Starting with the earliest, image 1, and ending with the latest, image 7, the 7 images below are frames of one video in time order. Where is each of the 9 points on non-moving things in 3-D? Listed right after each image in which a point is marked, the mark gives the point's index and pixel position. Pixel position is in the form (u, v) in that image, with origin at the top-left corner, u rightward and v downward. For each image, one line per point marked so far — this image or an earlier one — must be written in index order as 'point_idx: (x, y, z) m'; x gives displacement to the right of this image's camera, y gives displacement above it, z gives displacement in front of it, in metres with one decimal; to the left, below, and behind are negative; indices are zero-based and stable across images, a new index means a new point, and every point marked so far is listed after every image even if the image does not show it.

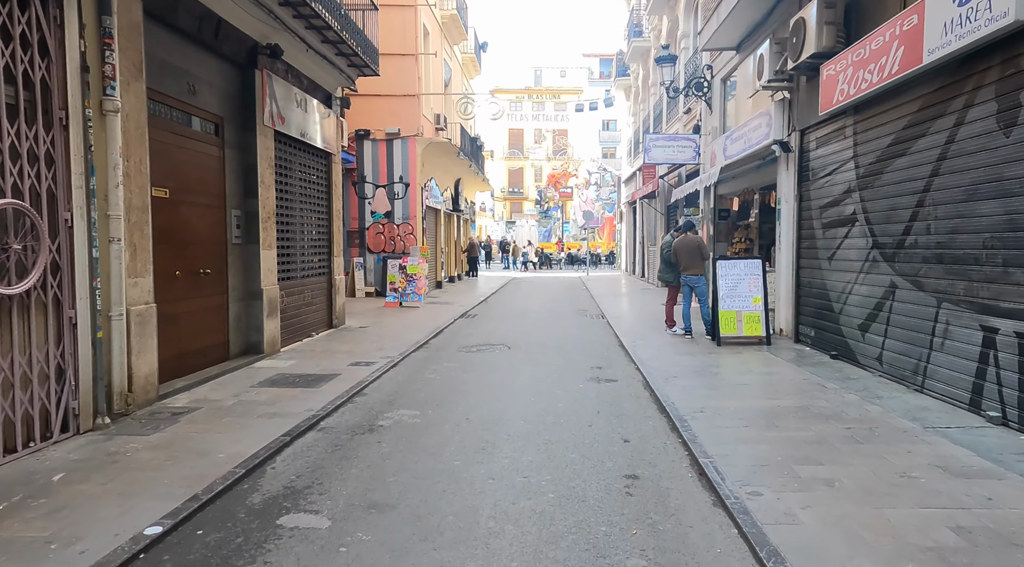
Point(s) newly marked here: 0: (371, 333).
0: (-2.5, -0.9, +13.2) m
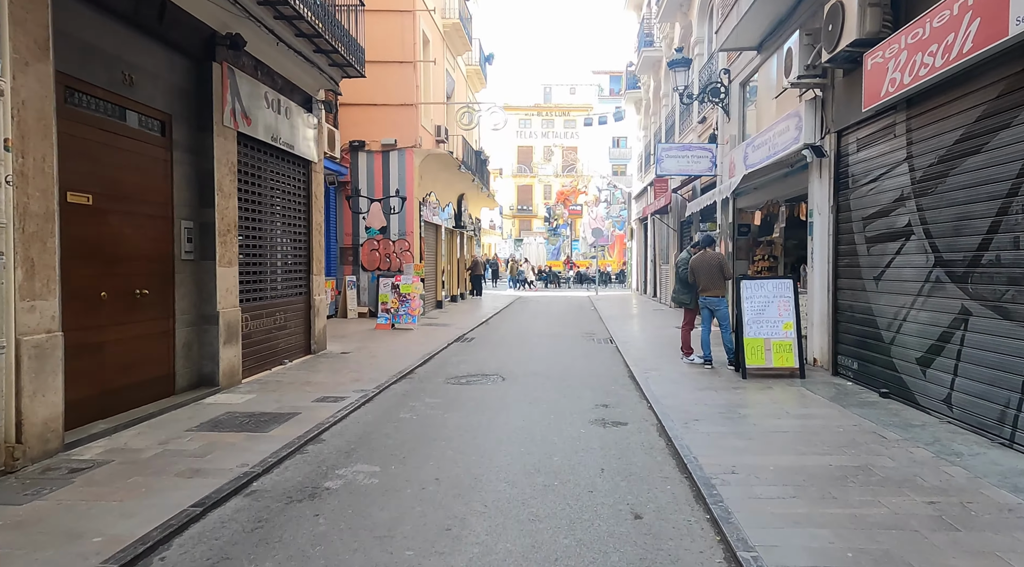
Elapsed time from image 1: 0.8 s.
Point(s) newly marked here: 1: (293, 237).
0: (-2.5, -1.2, +11.9) m
1: (-3.4, +0.7, +11.7) m
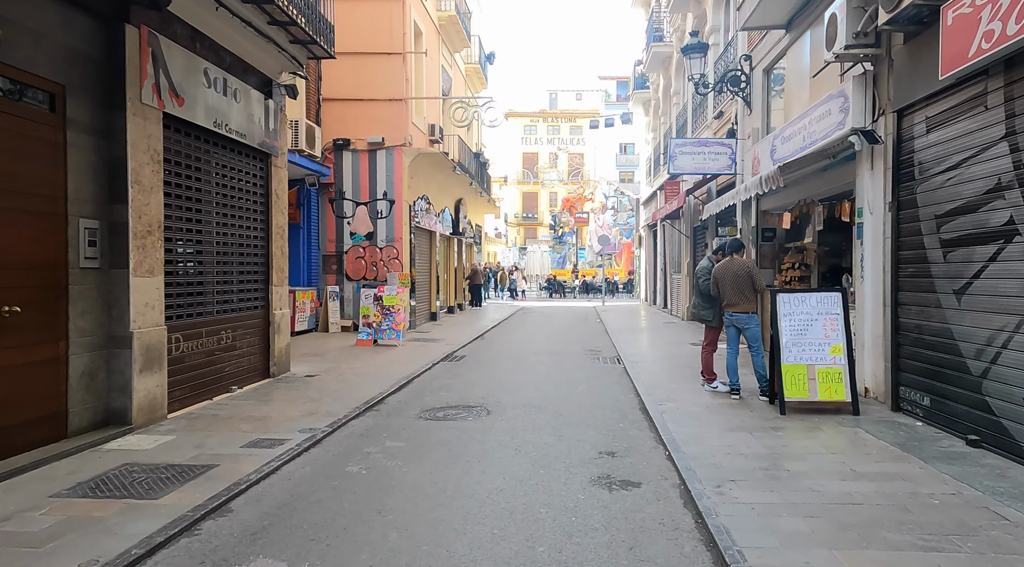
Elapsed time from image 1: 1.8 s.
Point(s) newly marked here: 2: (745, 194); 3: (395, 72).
0: (-2.7, -1.4, +10.2) m
1: (-3.5, +0.6, +10.0) m
2: (+3.7, +1.4, +12.2) m
3: (-2.9, +5.2, +18.7) m
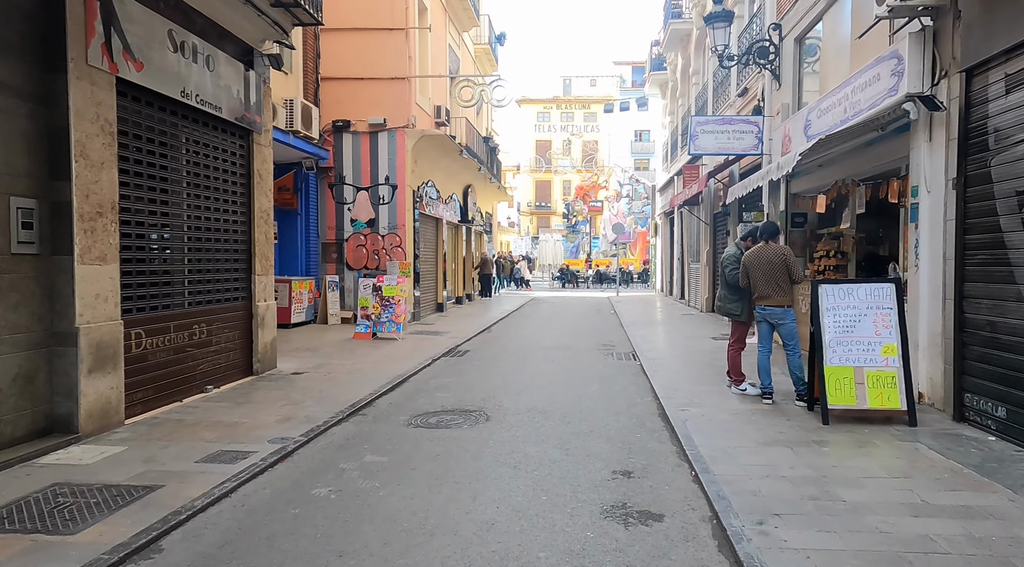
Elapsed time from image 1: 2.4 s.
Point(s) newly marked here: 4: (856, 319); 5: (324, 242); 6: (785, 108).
0: (-2.6, -1.2, +9.3) m
1: (-3.5, +0.7, +9.1) m
2: (+3.8, +1.6, +11.1) m
3: (-2.7, +5.5, +17.7) m
4: (+3.0, -0.3, +6.5) m
5: (-4.4, +1.0, +17.7) m
6: (+4.5, +2.9, +12.4) m
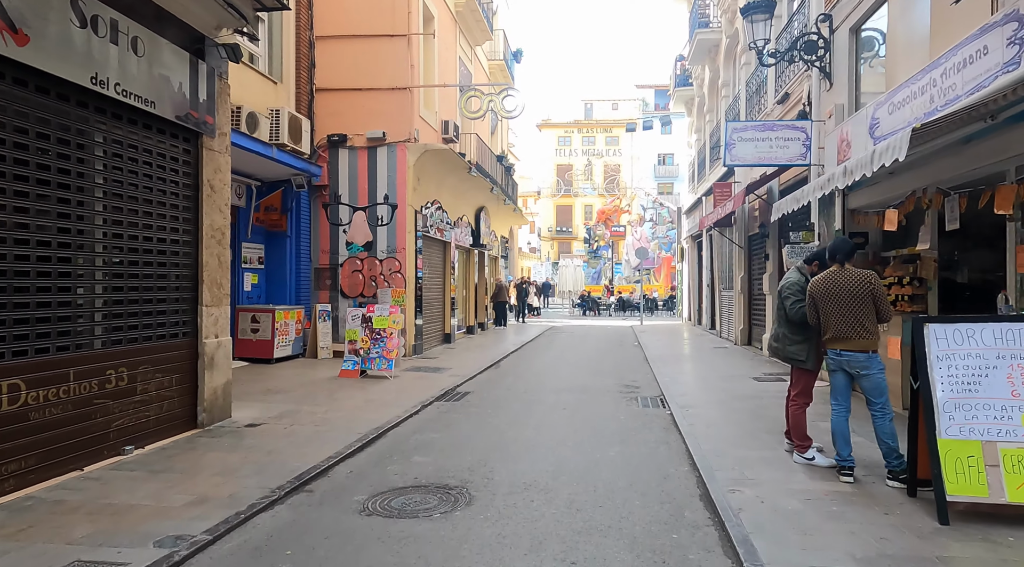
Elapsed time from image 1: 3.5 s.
0: (-2.6, -1.6, +7.6) m
1: (-3.5, +0.4, +7.5) m
2: (+3.9, +1.2, +9.3) m
3: (-2.4, +4.9, +16.2) m
4: (+2.9, -0.5, +4.6) m
5: (-4.2, +0.4, +16.1) m
6: (+4.6, +2.4, +10.6) m
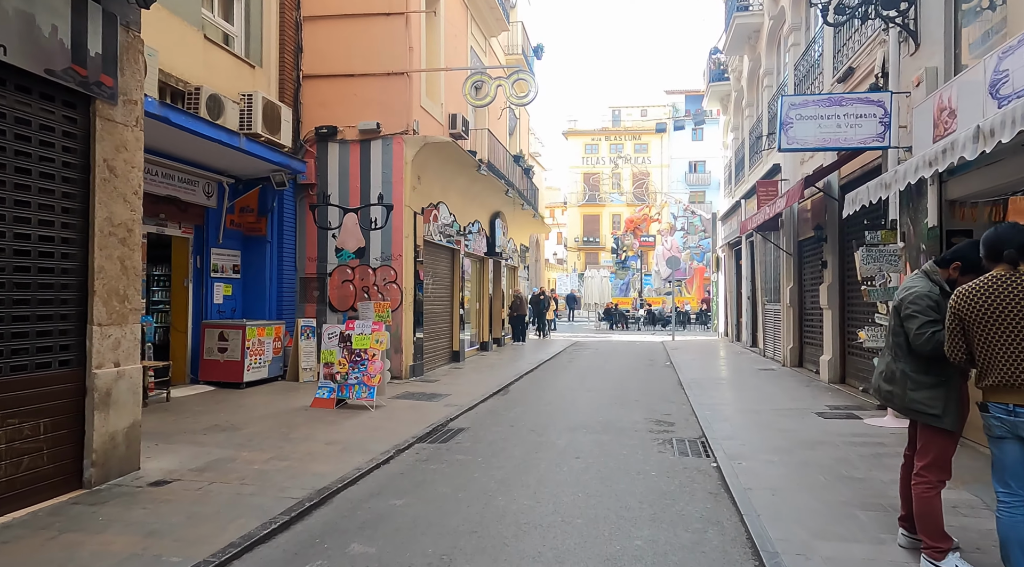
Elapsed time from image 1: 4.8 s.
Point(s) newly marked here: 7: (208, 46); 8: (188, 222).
0: (-2.7, -1.6, +5.5) m
1: (-3.5, +0.3, +5.5) m
2: (+3.9, +1.1, +7.0) m
3: (-2.2, +4.6, +14.2) m
4: (+2.7, -0.6, +2.4) m
5: (-3.9, +0.1, +14.1) m
6: (+4.6, +2.3, +8.4) m
7: (-4.6, +3.6, +11.5) m
8: (-5.1, +1.0, +12.0) m
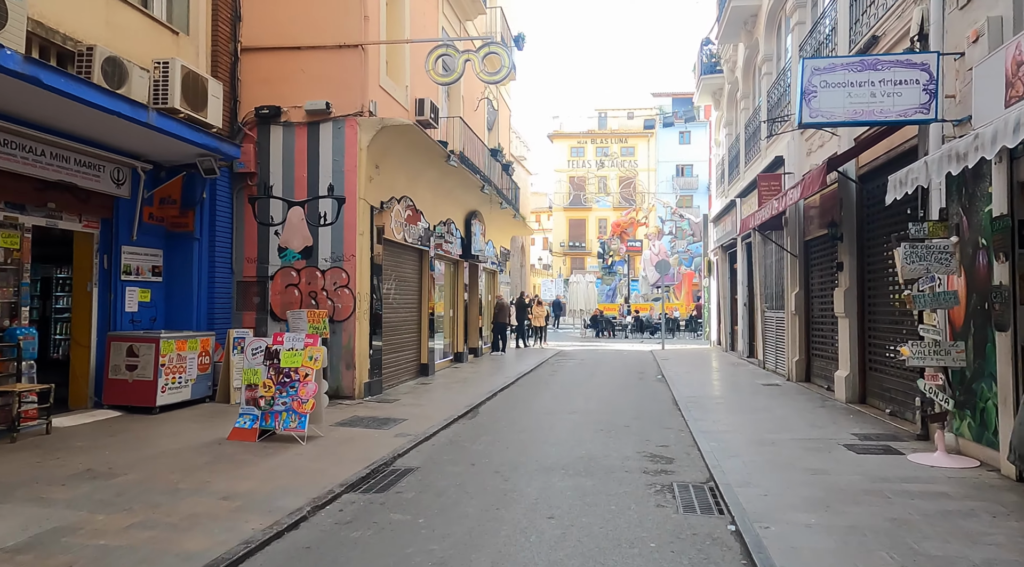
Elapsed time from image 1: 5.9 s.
0: (-3.0, -1.7, +3.6) m
1: (-3.9, +0.3, +3.6) m
2: (+3.5, +1.1, +5.3) m
3: (-2.6, +4.6, +12.4) m
4: (+2.4, -0.6, +0.6) m
5: (-4.4, +0.1, +12.2) m
6: (+4.2, +2.3, +6.6) m
7: (-5.1, +3.6, +9.6) m
8: (-5.6, +0.9, +10.0) m
